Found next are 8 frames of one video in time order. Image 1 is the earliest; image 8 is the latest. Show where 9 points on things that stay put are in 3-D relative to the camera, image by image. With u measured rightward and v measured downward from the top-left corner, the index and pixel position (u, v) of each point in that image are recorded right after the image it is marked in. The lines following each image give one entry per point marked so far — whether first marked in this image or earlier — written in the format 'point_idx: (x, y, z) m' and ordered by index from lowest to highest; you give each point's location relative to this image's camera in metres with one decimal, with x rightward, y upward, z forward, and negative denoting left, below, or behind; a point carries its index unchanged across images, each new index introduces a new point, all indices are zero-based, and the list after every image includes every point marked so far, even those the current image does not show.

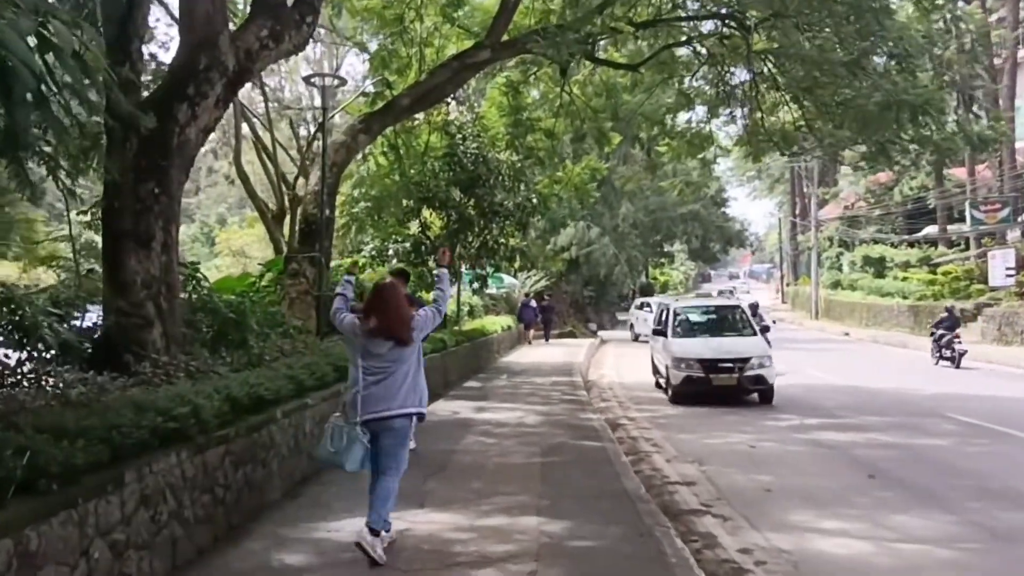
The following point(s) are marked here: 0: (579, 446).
0: (+0.7, -1.6, +9.1) m
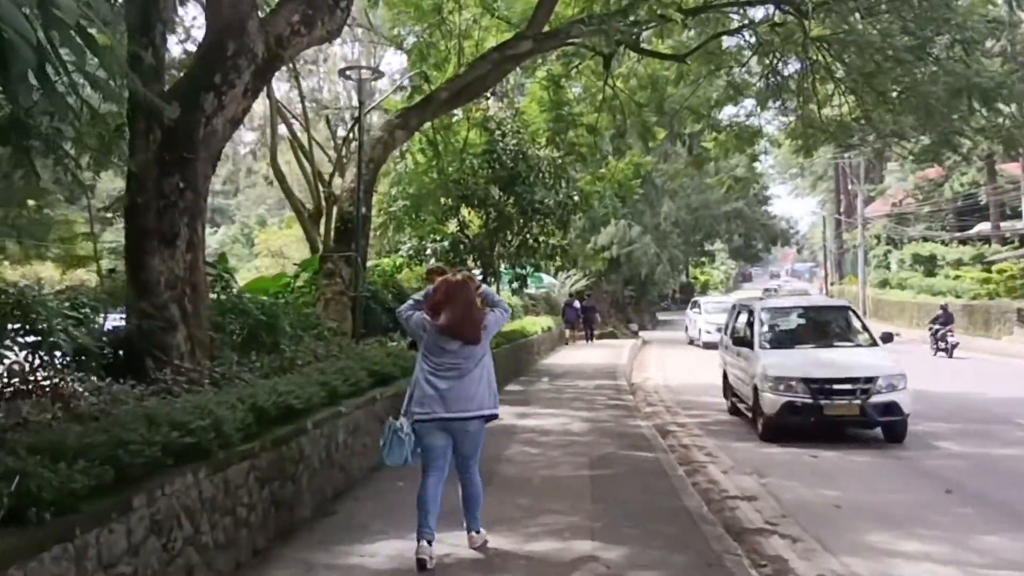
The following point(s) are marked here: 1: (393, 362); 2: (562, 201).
0: (+1.1, -1.6, +8.5) m
1: (-1.2, -0.8, +9.2) m
2: (+1.0, +1.8, +18.7) m
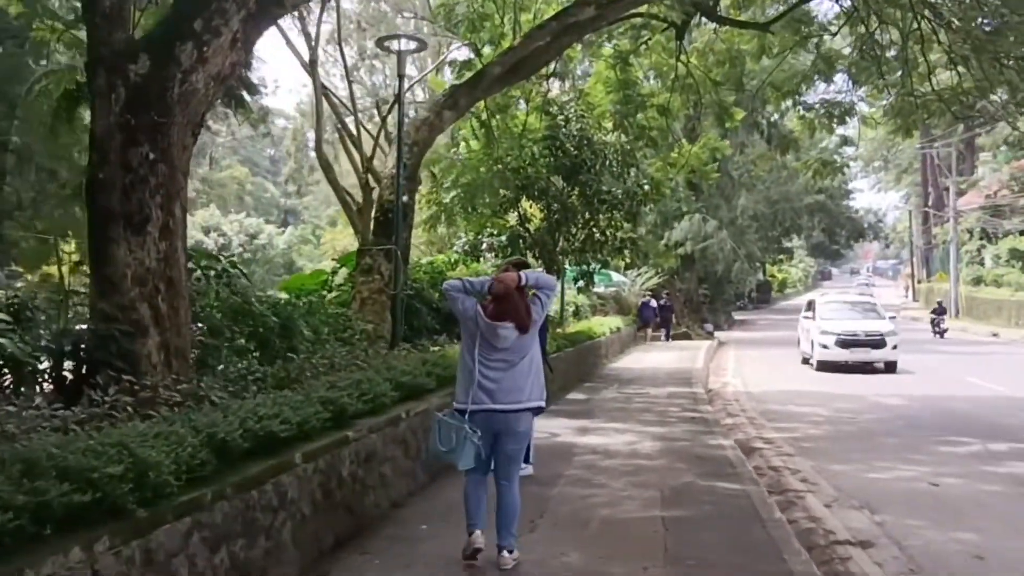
0: (+1.6, -1.6, +7.0) m
1: (-0.7, -0.7, +7.8) m
2: (+2.3, +1.8, +17.1) m
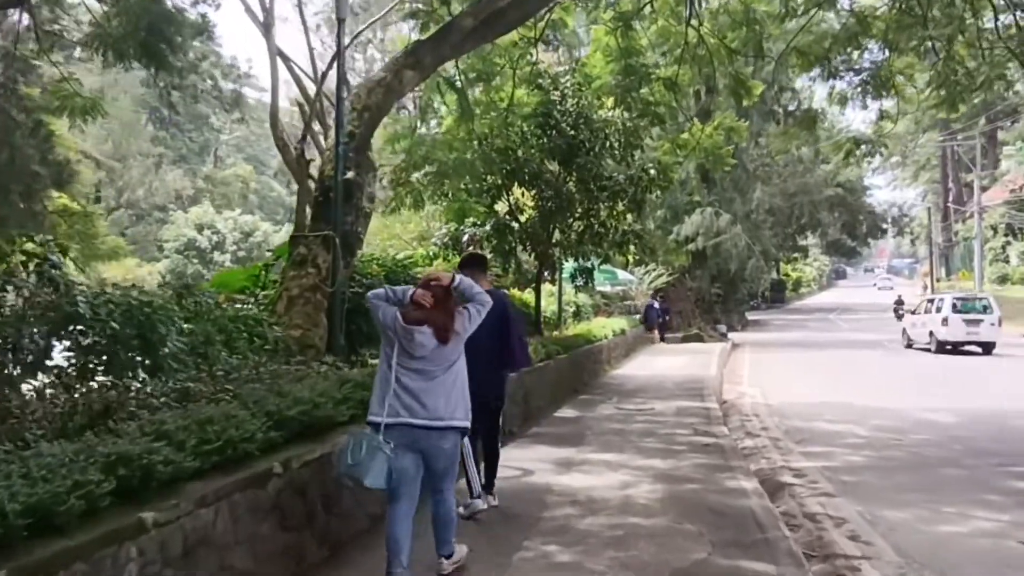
0: (+1.2, -1.5, +4.9) m
1: (-1.1, -0.7, +5.7) m
2: (+2.0, +1.9, +15.0) m
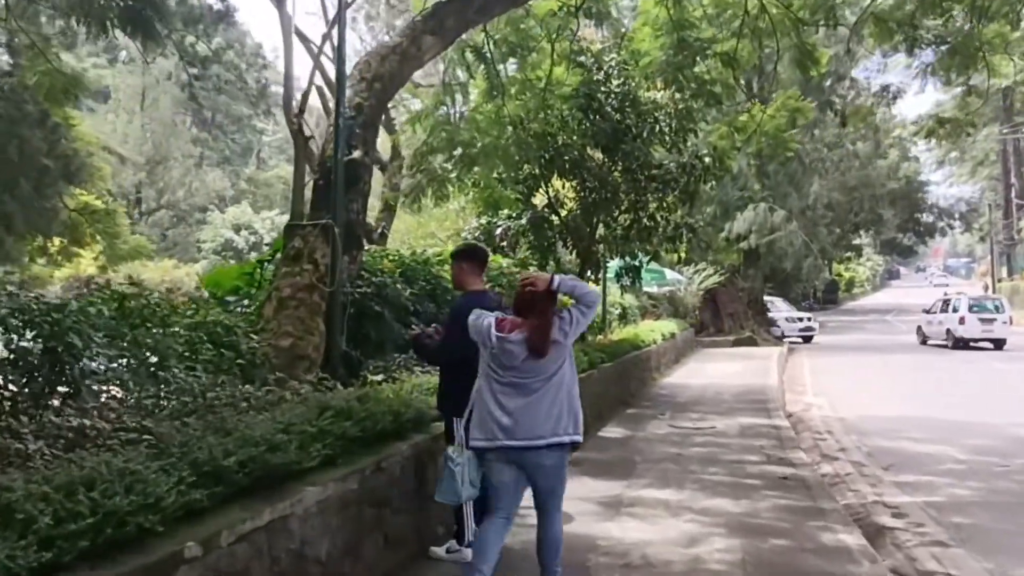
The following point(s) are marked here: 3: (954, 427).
0: (+1.3, -1.5, +3.3) m
1: (-0.9, -0.7, +4.3) m
2: (+2.6, +1.9, +13.4) m
3: (+6.1, -1.9, +12.3) m
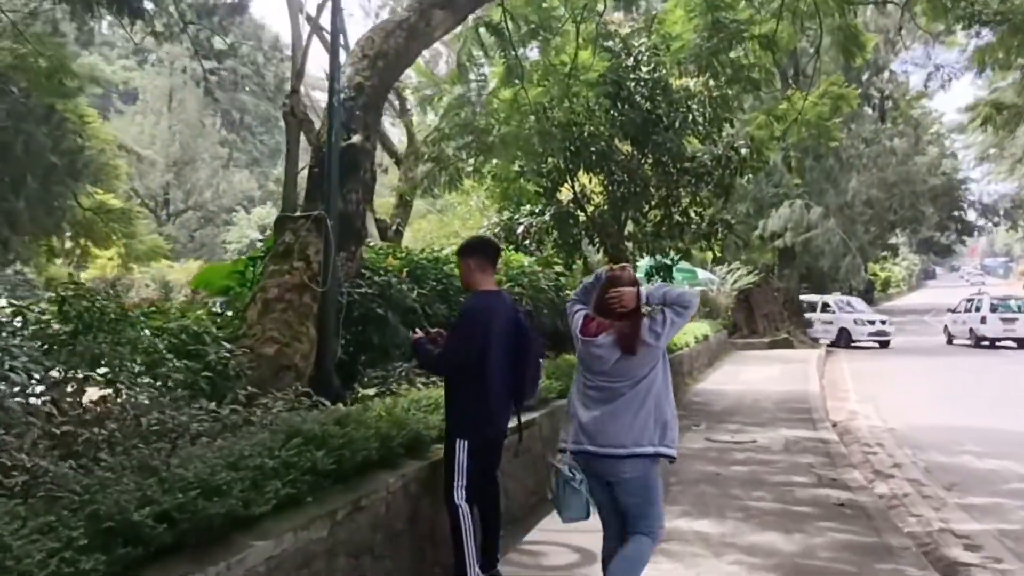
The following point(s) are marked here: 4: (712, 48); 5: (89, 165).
0: (+1.3, -1.5, +2.4) m
1: (-0.9, -0.7, +3.5) m
2: (+2.9, +1.9, +12.5) m
3: (+6.3, -1.9, +11.3) m
4: (+2.5, +3.1, +11.3) m
5: (-7.9, +2.3, +16.8) m
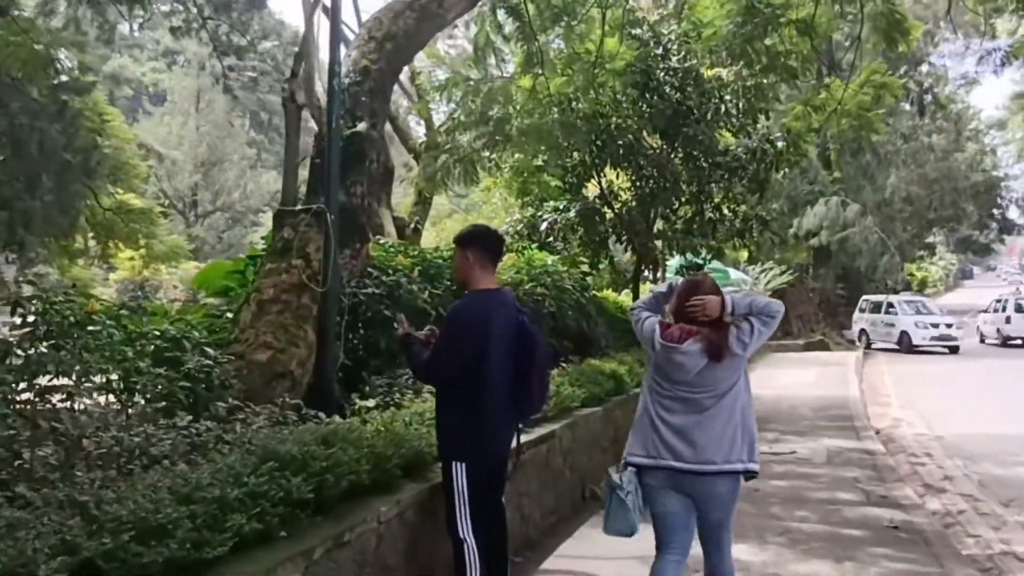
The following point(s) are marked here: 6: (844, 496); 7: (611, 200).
0: (+1.3, -1.5, +1.8) m
1: (-0.9, -0.7, +3.0) m
2: (+3.2, +1.9, +11.8) m
3: (+6.6, -1.9, +10.5) m
4: (+2.8, +3.1, +10.7) m
5: (-7.4, +2.3, +16.5) m
6: (+2.6, -1.6, +6.9) m
7: (+1.3, +1.2, +11.7) m
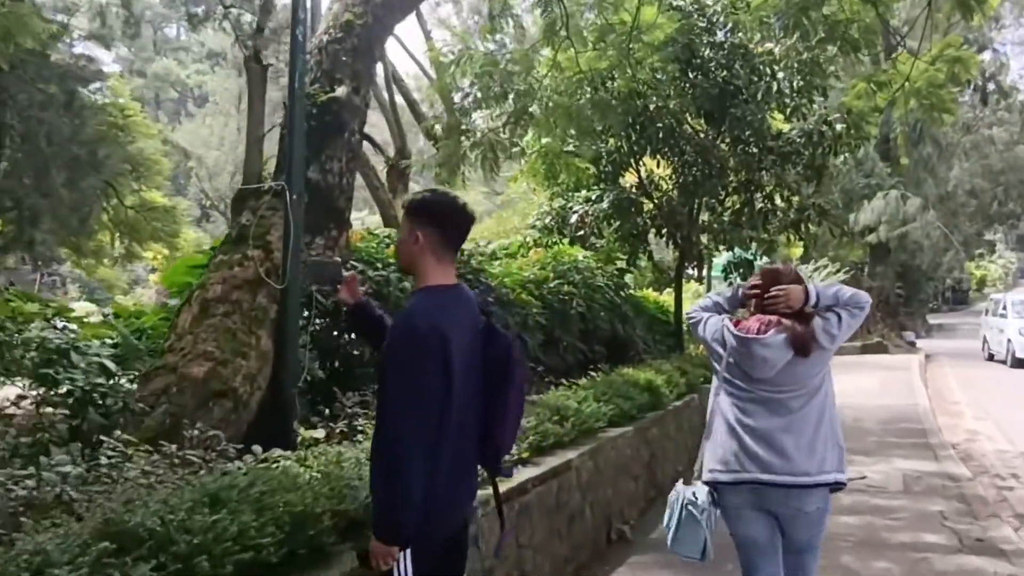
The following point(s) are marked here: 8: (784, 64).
0: (+1.1, -1.5, +0.7) m
1: (-1.0, -0.7, +1.9) m
2: (+3.5, +1.9, +10.5) m
3: (+6.9, -1.9, +9.0) m
4: (+3.1, +3.1, +9.4) m
5: (-6.8, +2.3, +15.7) m
6: (+2.6, -1.6, +5.6) m
7: (+1.6, +1.2, +10.5) m
8: (+3.2, +2.7, +10.4) m
